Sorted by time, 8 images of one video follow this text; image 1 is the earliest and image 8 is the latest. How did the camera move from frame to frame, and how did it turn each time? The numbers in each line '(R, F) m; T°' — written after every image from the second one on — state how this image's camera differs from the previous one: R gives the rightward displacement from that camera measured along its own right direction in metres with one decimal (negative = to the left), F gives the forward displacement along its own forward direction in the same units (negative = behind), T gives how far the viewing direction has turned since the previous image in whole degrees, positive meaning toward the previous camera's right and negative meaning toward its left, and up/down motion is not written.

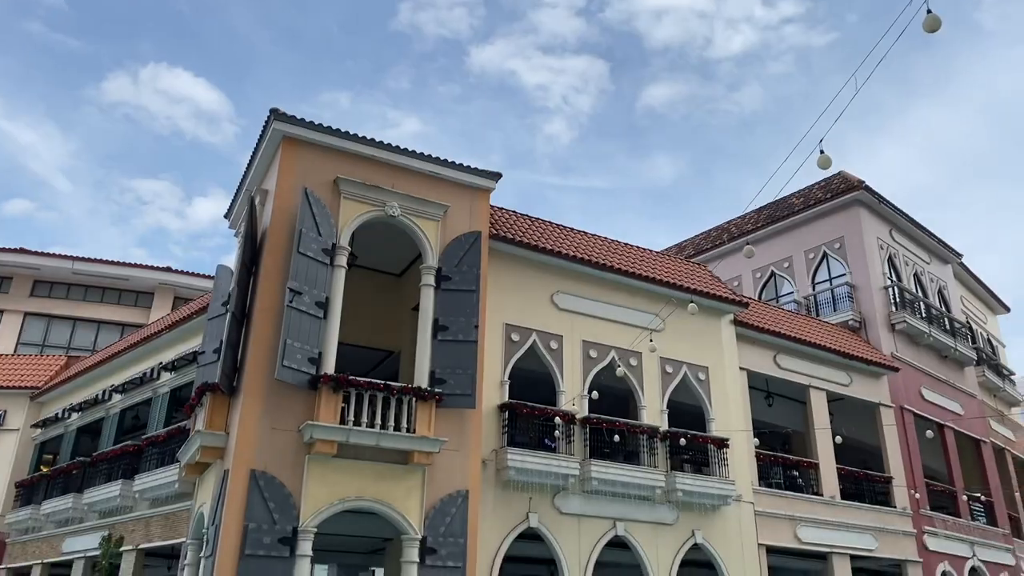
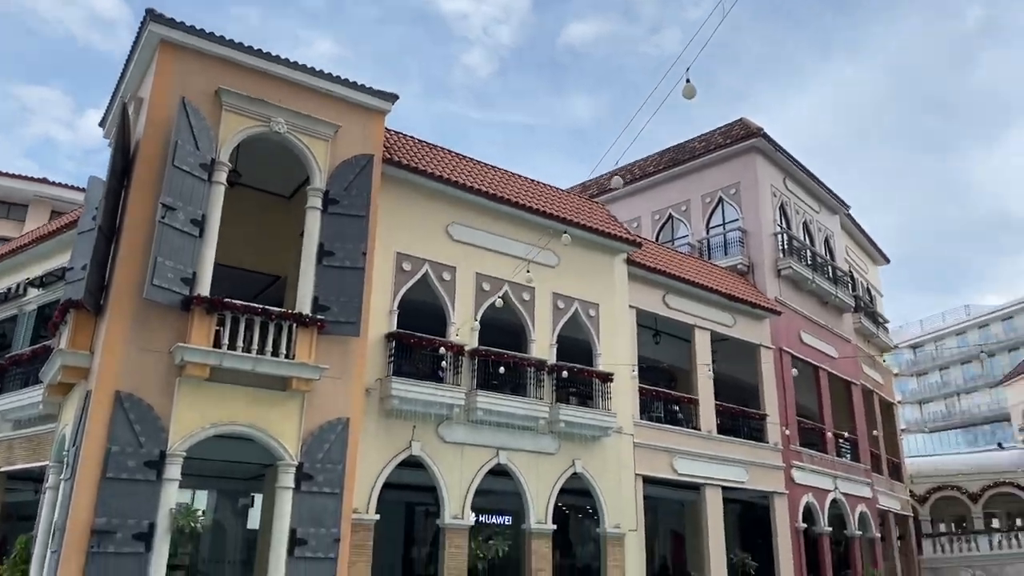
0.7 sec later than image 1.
(+0.4, +0.1) m; +6°
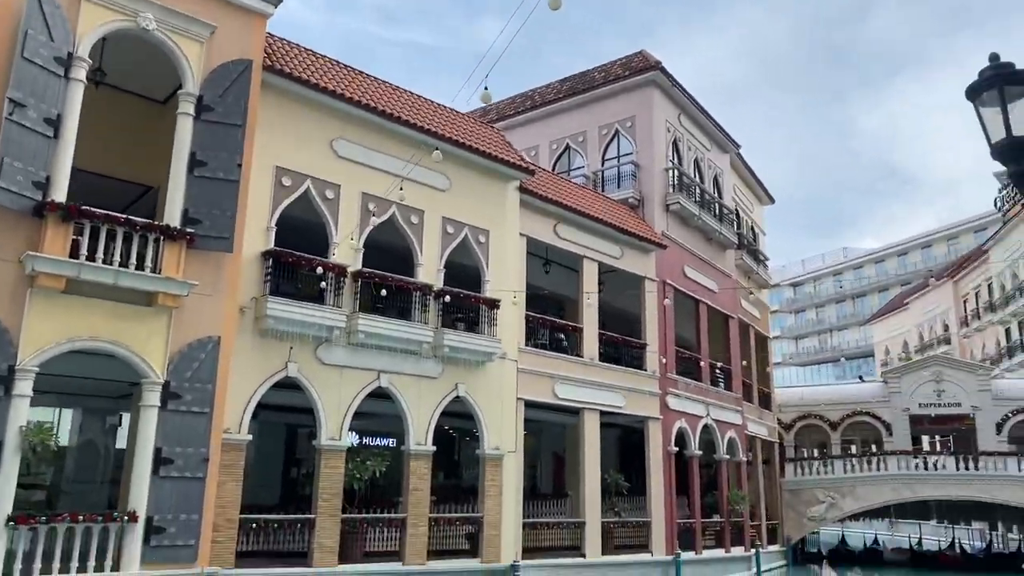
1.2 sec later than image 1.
(+0.3, +0.1) m; +7°
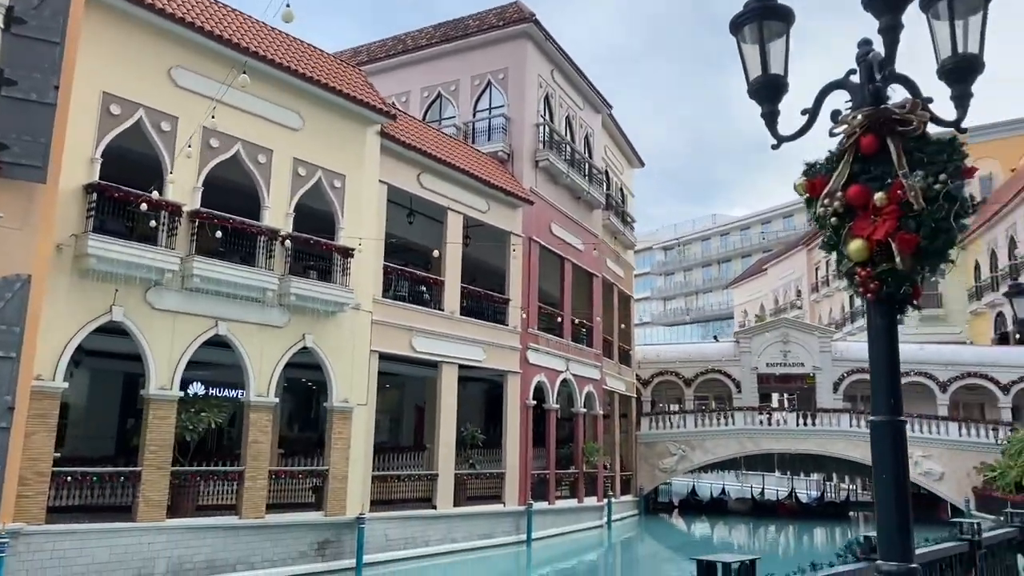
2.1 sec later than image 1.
(+0.5, +0.2) m; +8°
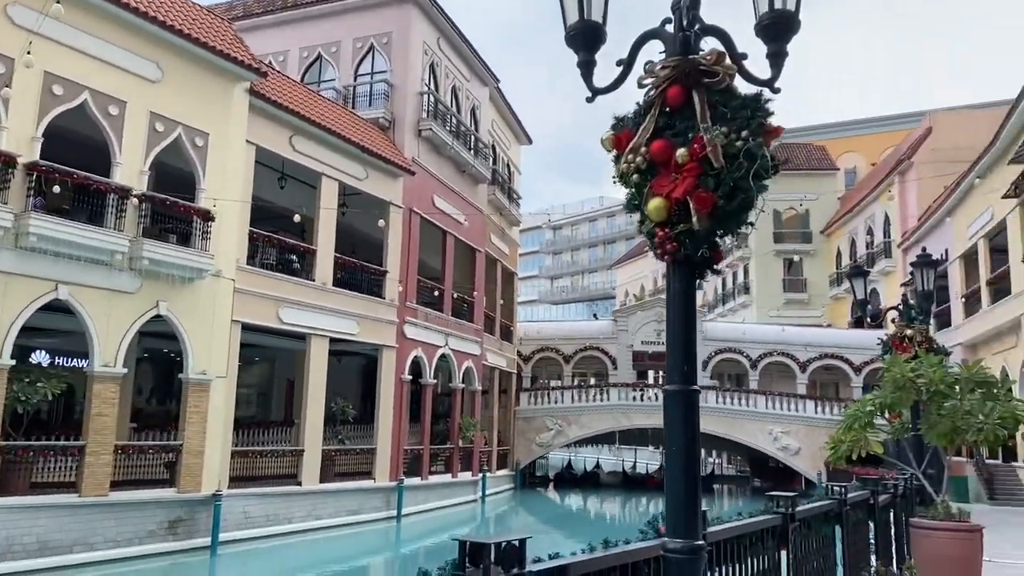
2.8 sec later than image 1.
(+0.3, +0.2) m; +8°
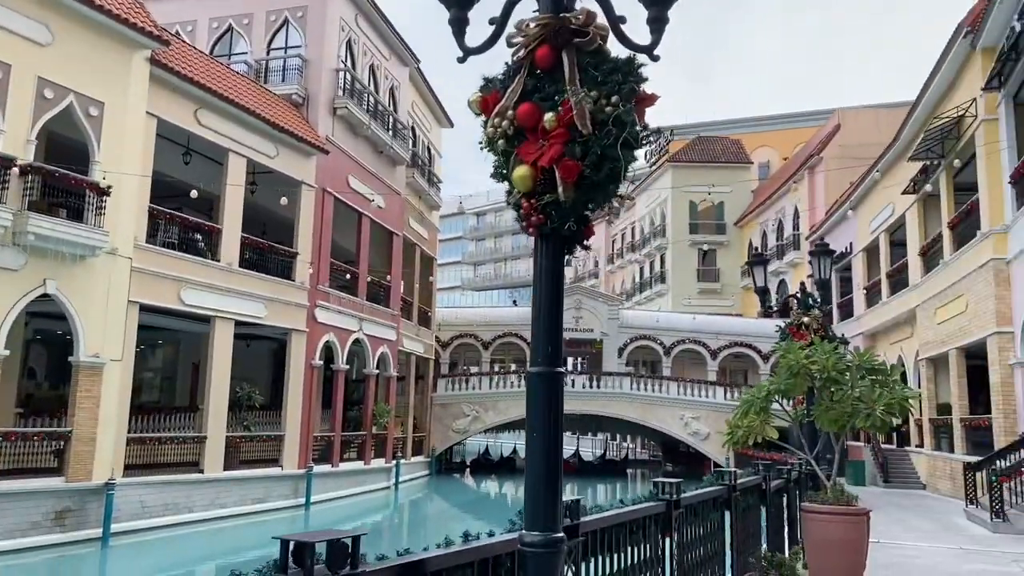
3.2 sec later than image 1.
(+0.2, +0.2) m; +5°
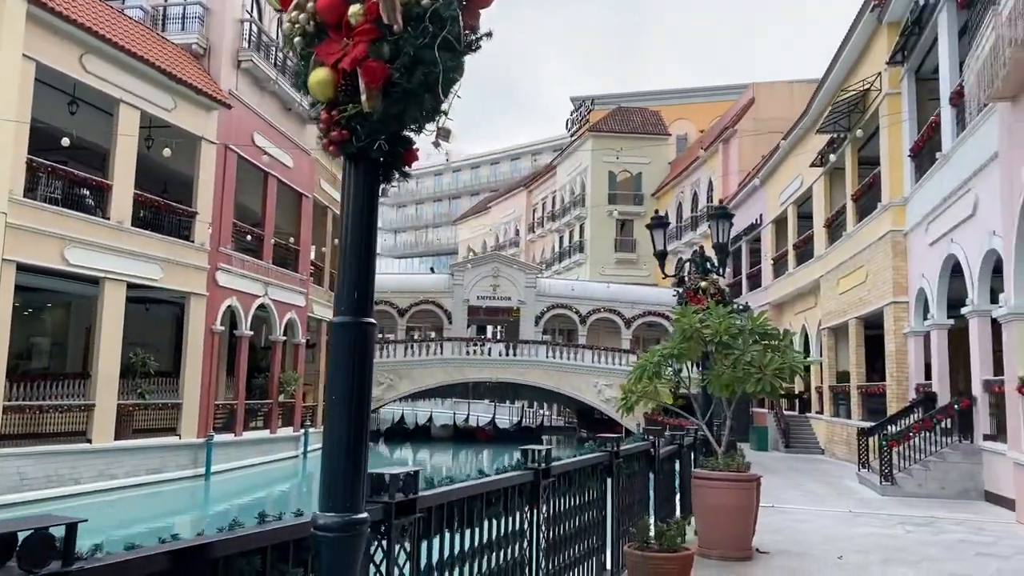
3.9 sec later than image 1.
(+0.3, +0.3) m; +5°
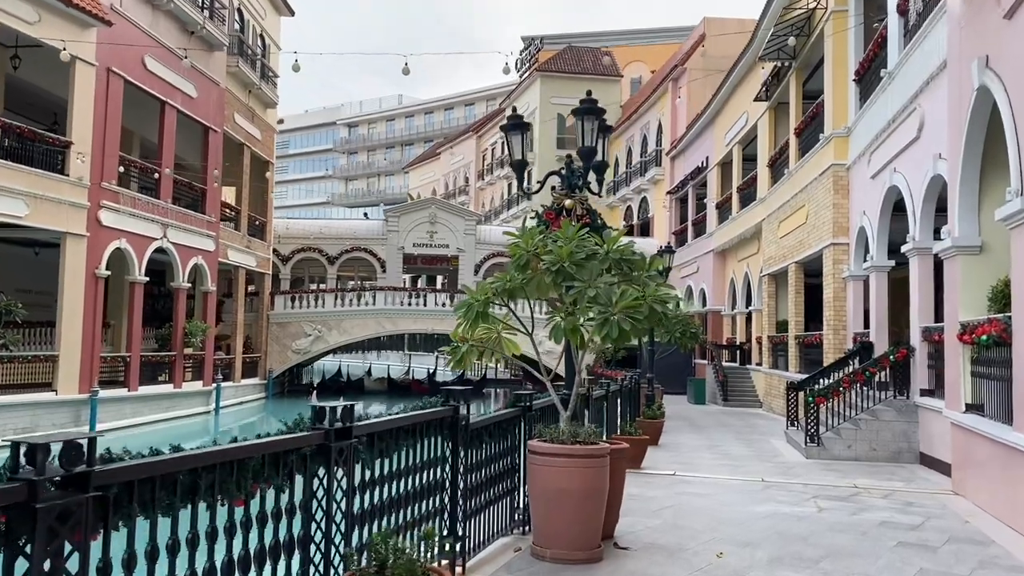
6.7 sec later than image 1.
(+1.0, +1.5) m; +3°
